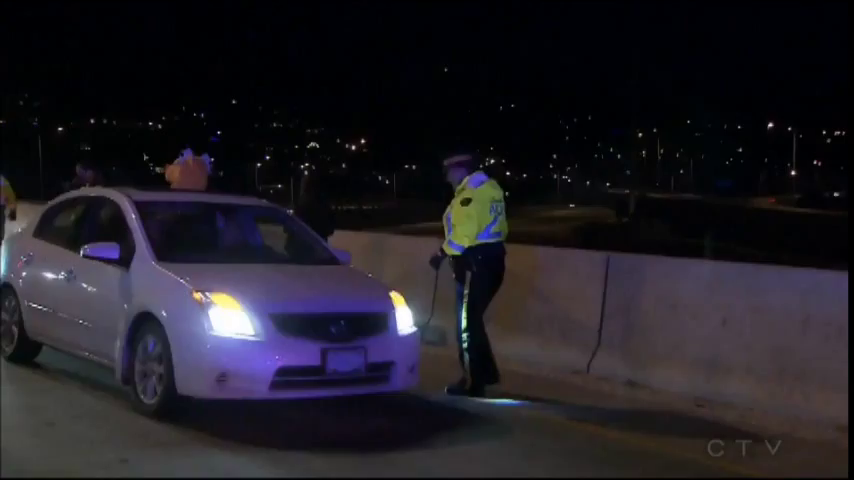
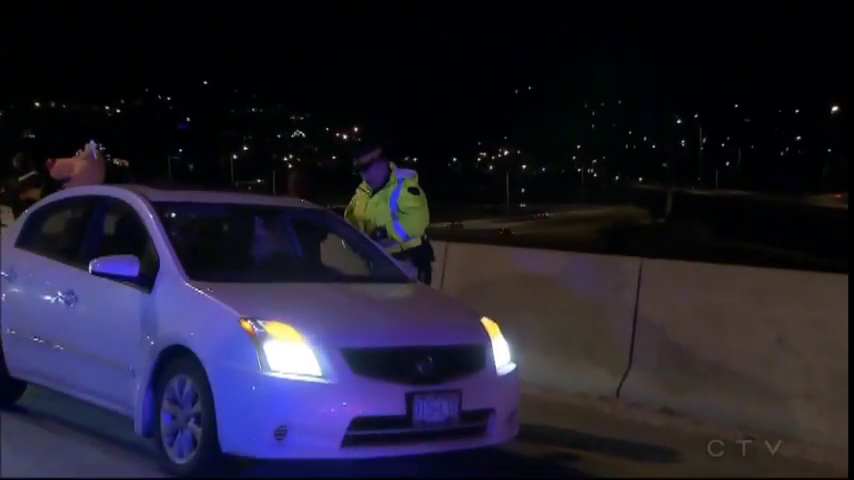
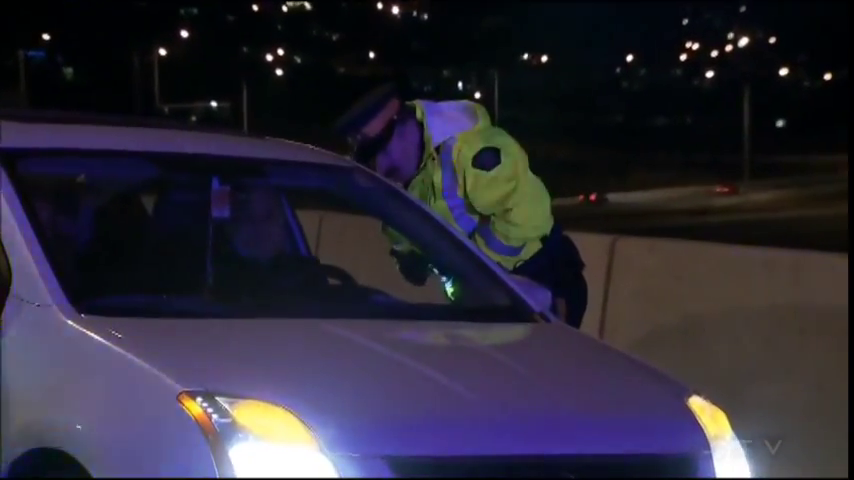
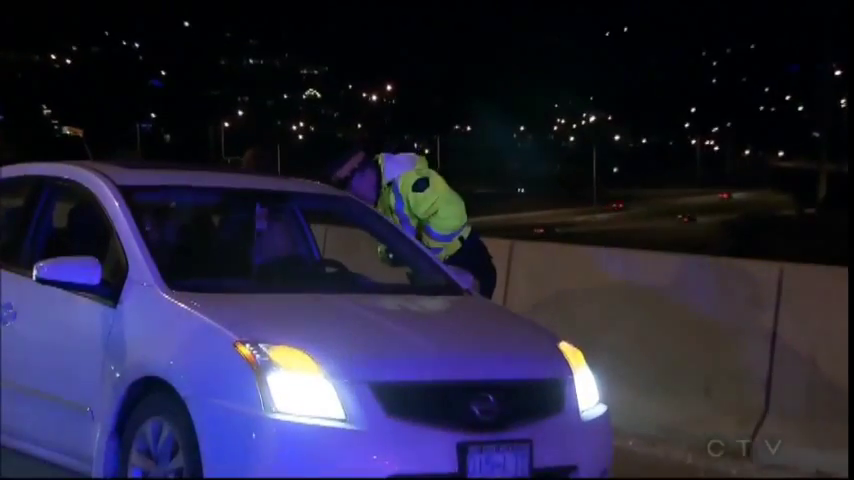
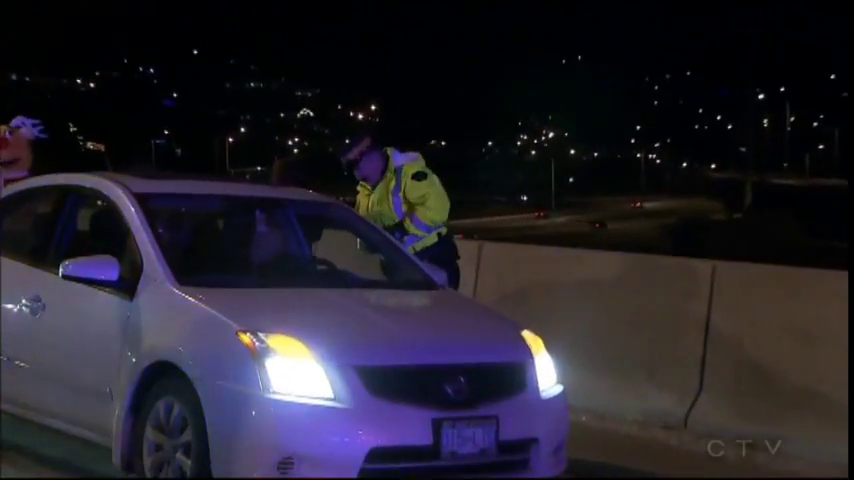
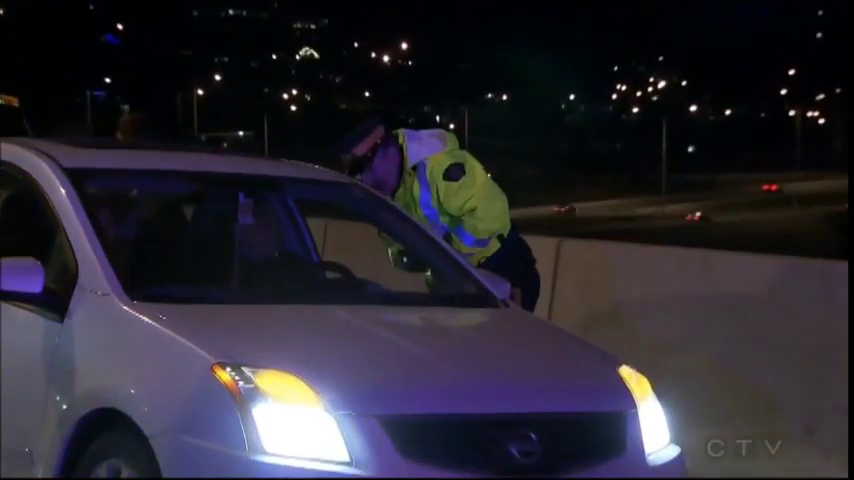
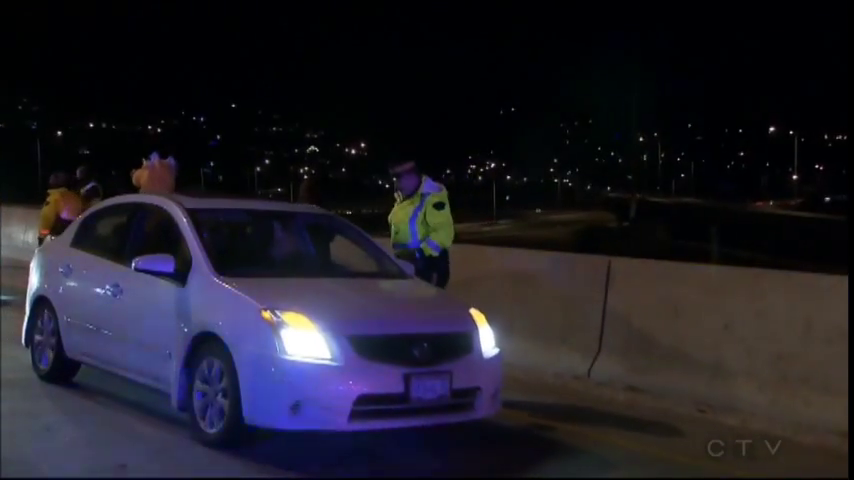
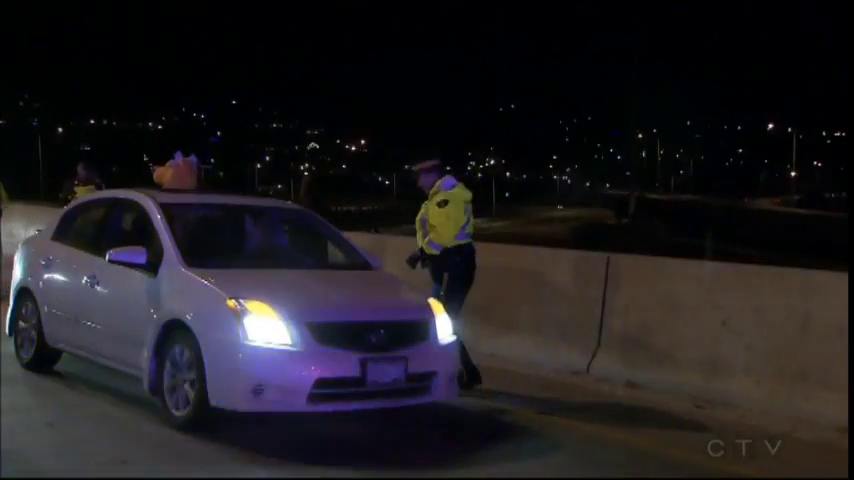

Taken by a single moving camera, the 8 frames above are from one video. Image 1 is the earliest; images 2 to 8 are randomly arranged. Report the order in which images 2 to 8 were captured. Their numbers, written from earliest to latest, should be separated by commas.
8, 7, 2, 5, 4, 6, 3
